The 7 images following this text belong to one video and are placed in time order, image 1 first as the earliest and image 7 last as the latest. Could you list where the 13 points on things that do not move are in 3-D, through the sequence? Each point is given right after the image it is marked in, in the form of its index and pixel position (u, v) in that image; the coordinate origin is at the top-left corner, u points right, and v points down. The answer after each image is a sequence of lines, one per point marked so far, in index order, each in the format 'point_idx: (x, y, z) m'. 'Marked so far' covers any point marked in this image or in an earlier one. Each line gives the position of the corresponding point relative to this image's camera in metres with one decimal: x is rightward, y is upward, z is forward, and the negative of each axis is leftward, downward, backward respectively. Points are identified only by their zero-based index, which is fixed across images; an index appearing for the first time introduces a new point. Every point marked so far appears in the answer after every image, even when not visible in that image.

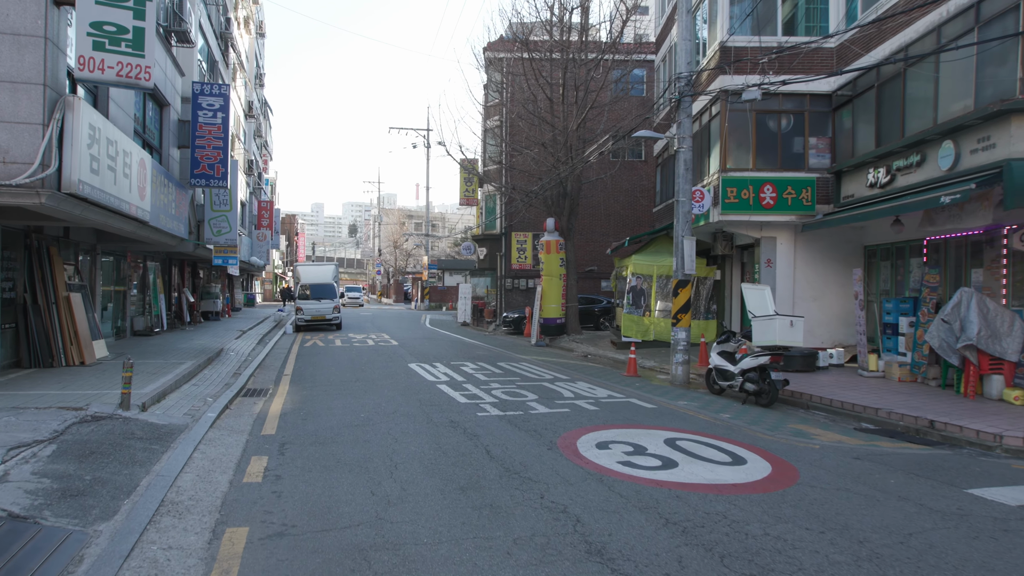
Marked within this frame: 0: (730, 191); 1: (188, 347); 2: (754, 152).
0: (+4.6, +2.0, +15.0) m
1: (-7.0, -1.3, +15.4) m
2: (+5.1, +2.9, +15.1) m
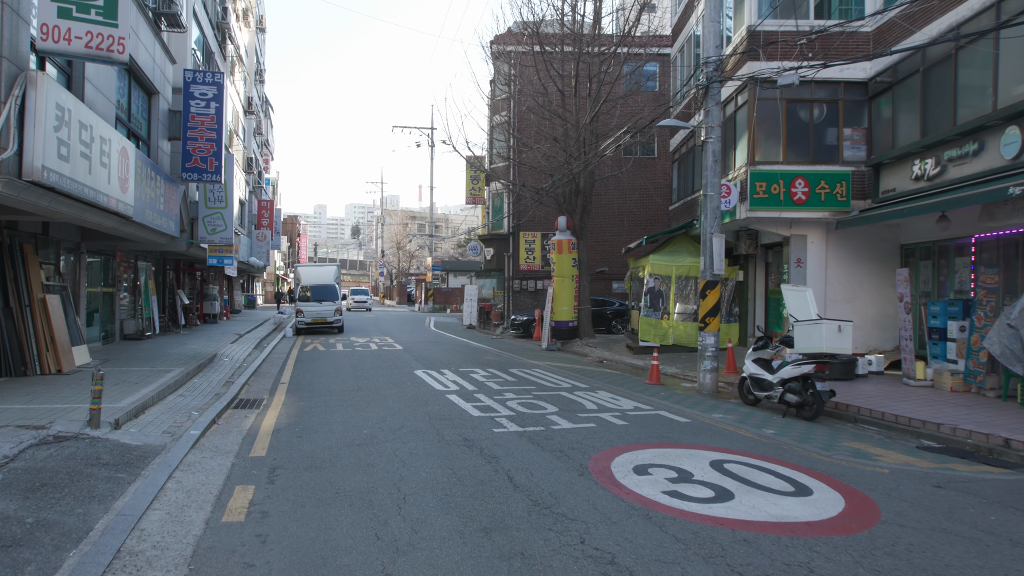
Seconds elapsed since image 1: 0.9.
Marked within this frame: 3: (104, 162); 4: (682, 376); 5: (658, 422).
0: (+4.8, +2.0, +14.0) m
1: (-6.7, -1.3, +14.5) m
2: (+5.3, +2.8, +14.1) m
3: (-5.2, +1.6, +9.1) m
4: (+3.3, -1.7, +14.0) m
5: (+1.9, -1.7, +9.3) m
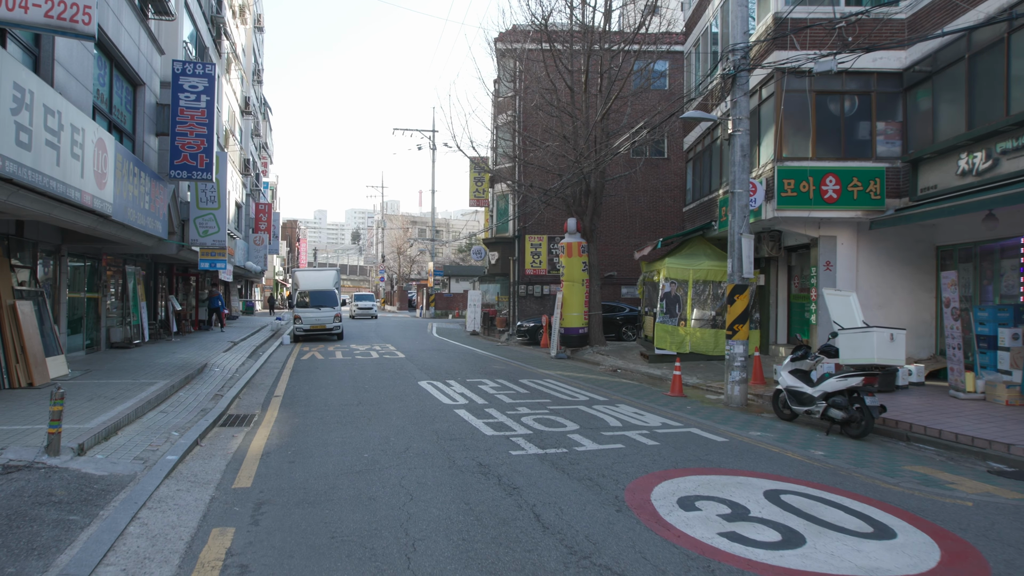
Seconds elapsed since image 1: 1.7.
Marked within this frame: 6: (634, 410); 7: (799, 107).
0: (+5.0, +1.9, +13.1) m
1: (-6.5, -1.4, +13.5) m
2: (+5.5, +2.7, +13.2) m
3: (-5.0, +1.5, +8.2) m
4: (+3.5, -1.8, +13.1) m
5: (+2.1, -1.8, +8.3) m
6: (+1.8, -1.8, +10.4) m
7: (+5.3, +3.3, +13.2) m
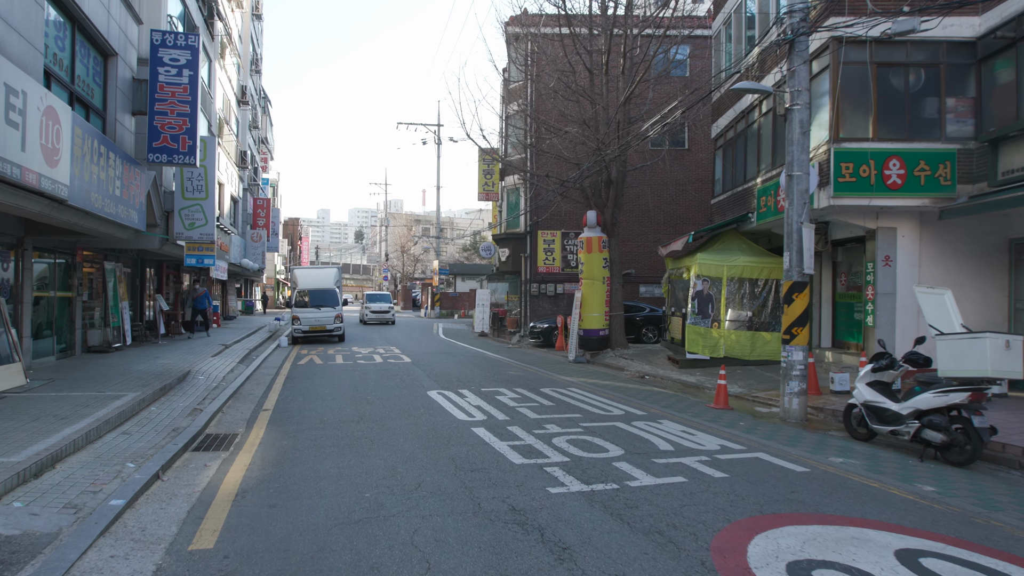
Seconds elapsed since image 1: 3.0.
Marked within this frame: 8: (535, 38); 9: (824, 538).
0: (+5.4, +2.0, +11.5) m
1: (-6.2, -1.4, +12.1) m
2: (+5.9, +2.8, +11.7) m
3: (-4.7, +1.6, +6.7) m
4: (+3.8, -1.8, +11.6) m
5: (+2.4, -1.7, +6.8) m
6: (+2.1, -1.7, +8.9) m
7: (+5.6, +3.4, +11.7) m
8: (+0.6, +6.7, +19.2) m
9: (+2.1, -1.7, +4.9) m
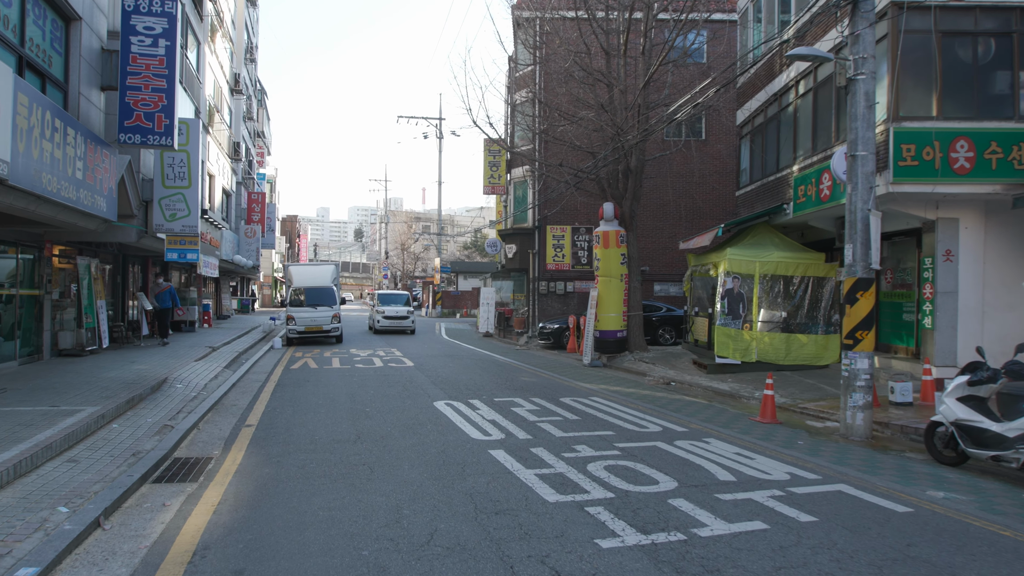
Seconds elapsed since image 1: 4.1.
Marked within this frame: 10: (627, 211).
0: (+5.6, +2.0, +10.2) m
1: (-5.9, -1.3, +10.7) m
2: (+6.1, +2.8, +10.3) m
3: (-4.4, +1.6, +5.4) m
4: (+4.1, -1.7, +10.2) m
5: (+2.7, -1.7, +5.5) m
6: (+2.4, -1.7, +7.5) m
7: (+5.9, +3.4, +10.4) m
8: (+0.9, +6.7, +17.9) m
9: (+2.4, -1.7, +3.5) m
10: (+2.7, +1.9, +17.3) m
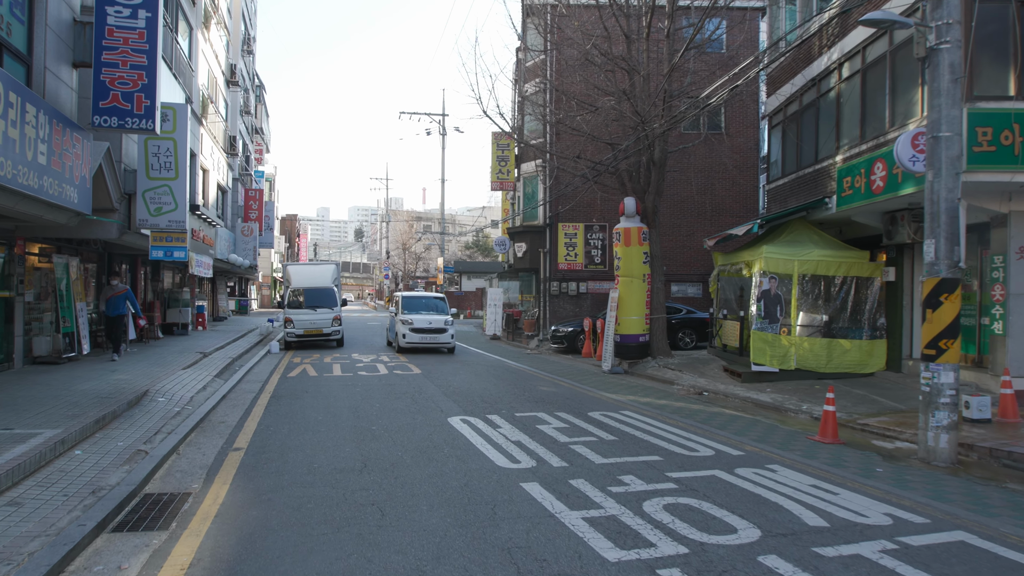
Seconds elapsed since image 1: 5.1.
0: (+5.9, +2.0, +9.0) m
1: (-5.6, -1.3, +9.6) m
2: (+6.4, +2.8, +9.2) m
3: (-4.1, +1.6, +4.2) m
4: (+4.4, -1.8, +9.1) m
5: (+3.0, -1.7, +4.3) m
6: (+2.7, -1.7, +6.4) m
7: (+6.2, +3.4, +9.2) m
8: (+1.2, +6.7, +16.7) m
9: (+2.7, -1.7, +2.4) m
10: (+3.1, +1.8, +16.1) m
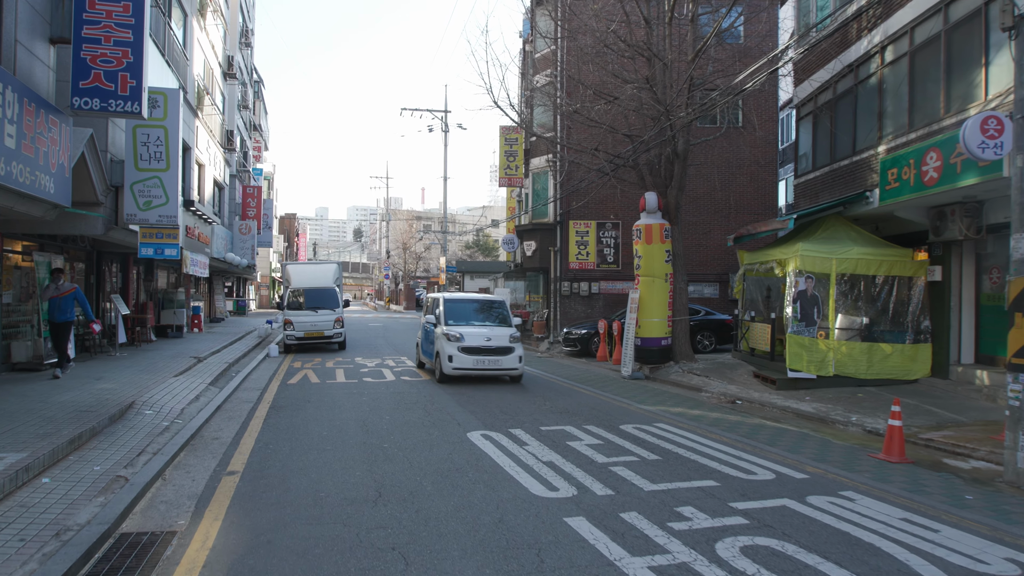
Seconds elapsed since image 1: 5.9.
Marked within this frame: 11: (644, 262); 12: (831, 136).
0: (+6.2, +2.0, +8.1) m
1: (-5.3, -1.3, +8.6) m
2: (+6.7, +2.8, +8.3) m
3: (-3.8, +1.6, +3.3) m
4: (+4.7, -1.8, +8.2) m
5: (+3.3, -1.7, +3.4) m
6: (+3.0, -1.7, +5.5) m
7: (+6.5, +3.4, +8.3) m
8: (+1.5, +6.7, +15.8) m
9: (+3.0, -1.7, +1.5) m
10: (+3.3, +1.8, +15.2) m
11: (+2.7, +0.5, +14.5) m
12: (+6.1, +2.9, +13.8) m
